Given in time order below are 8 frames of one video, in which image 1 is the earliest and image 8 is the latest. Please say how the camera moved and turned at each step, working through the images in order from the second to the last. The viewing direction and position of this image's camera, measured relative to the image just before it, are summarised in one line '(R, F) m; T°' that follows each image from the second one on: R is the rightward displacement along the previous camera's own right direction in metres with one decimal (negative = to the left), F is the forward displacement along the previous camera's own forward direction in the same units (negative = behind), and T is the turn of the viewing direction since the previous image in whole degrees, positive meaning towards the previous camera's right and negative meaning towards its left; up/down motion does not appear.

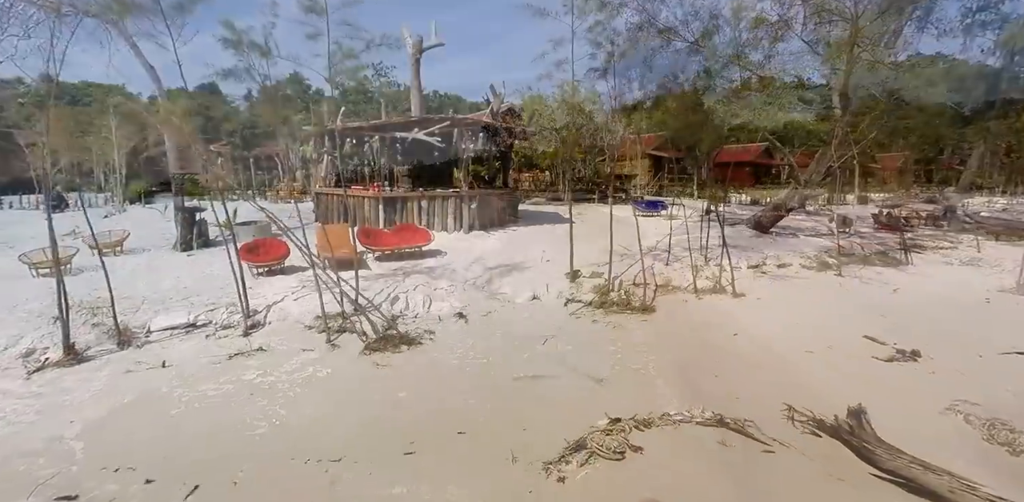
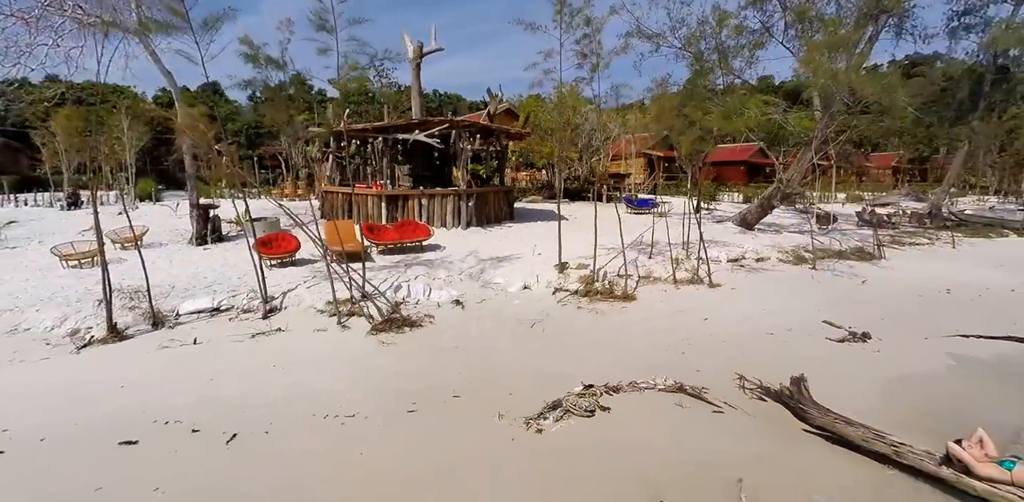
(+0.1, -0.6) m; 0°
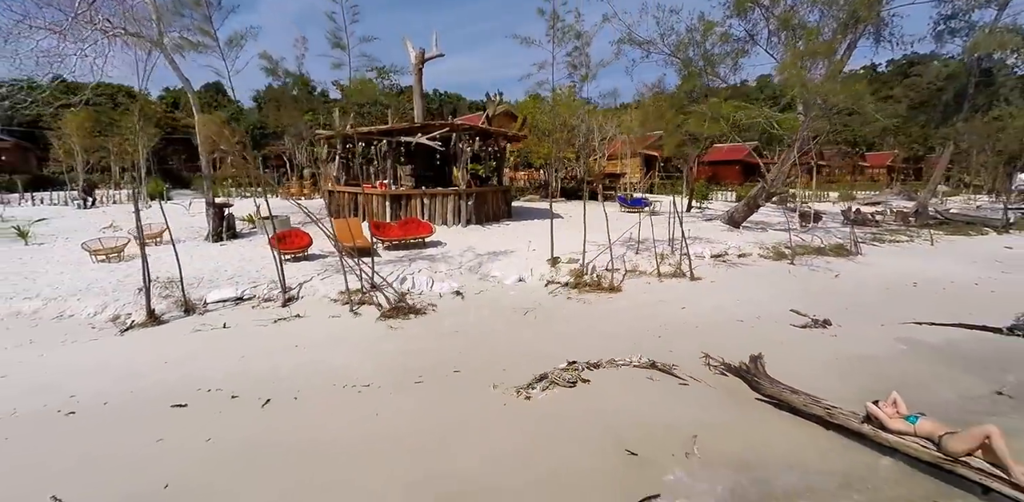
(+0.1, -0.6) m; 0°
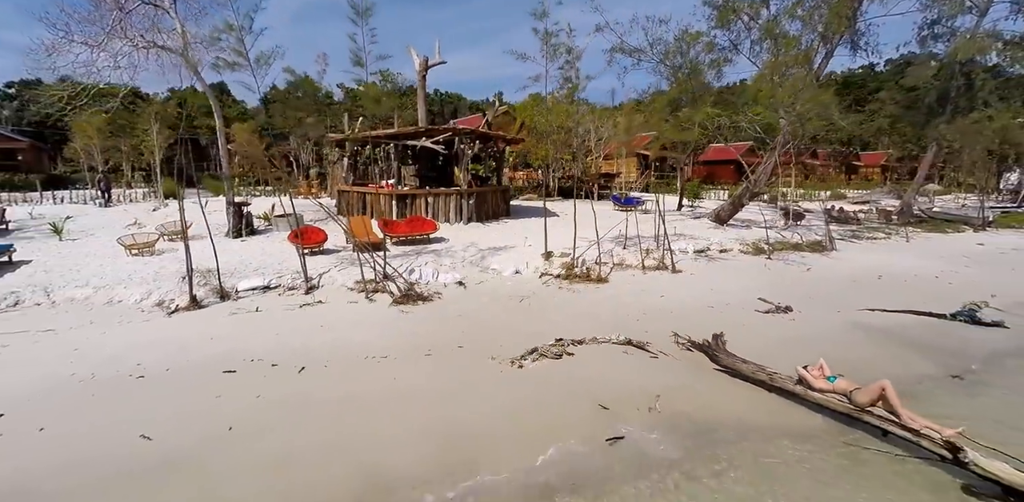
(+0.1, -0.8) m; 0°
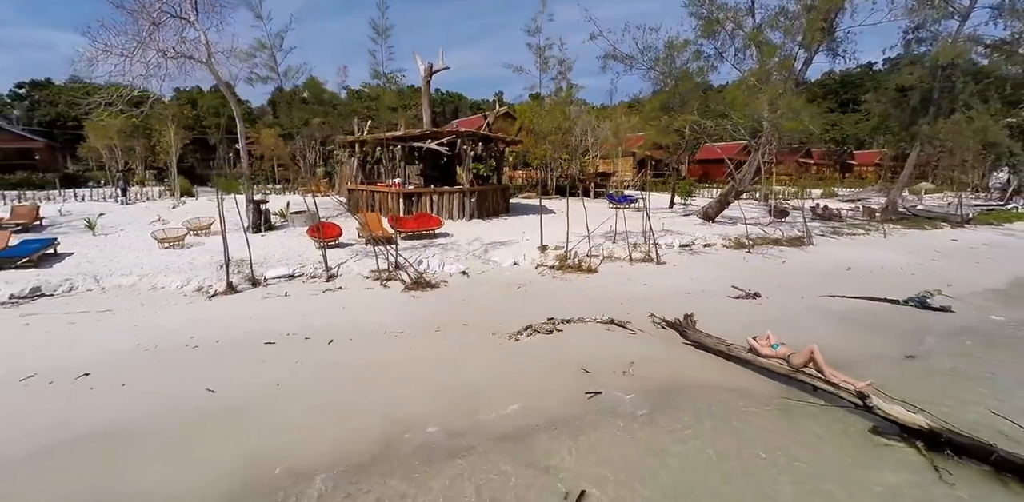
(0.0, -0.9) m; 0°
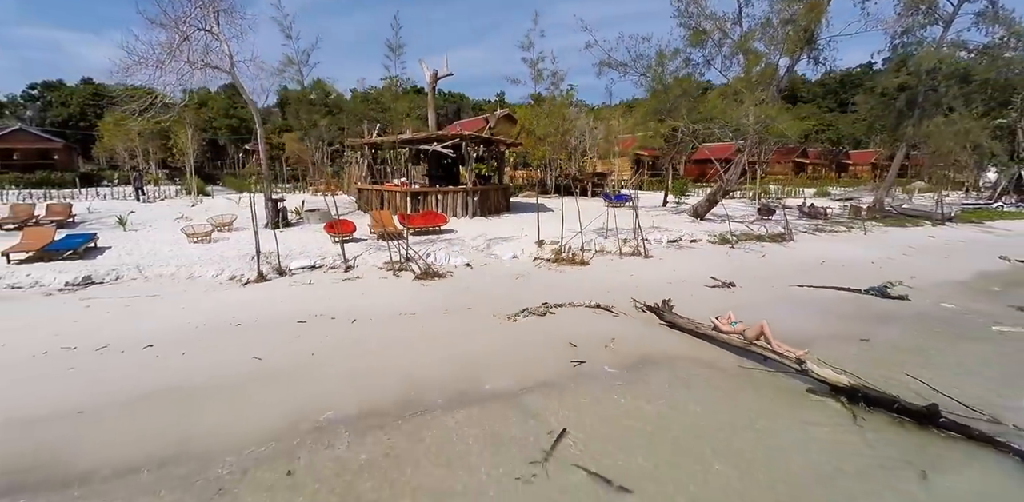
(0.0, -0.9) m; 0°
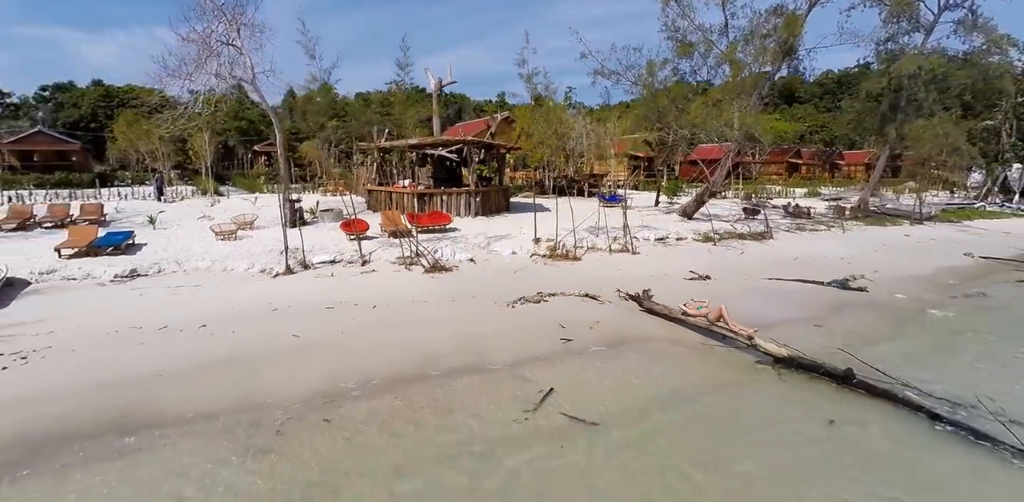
(0.0, -1.1) m; 0°
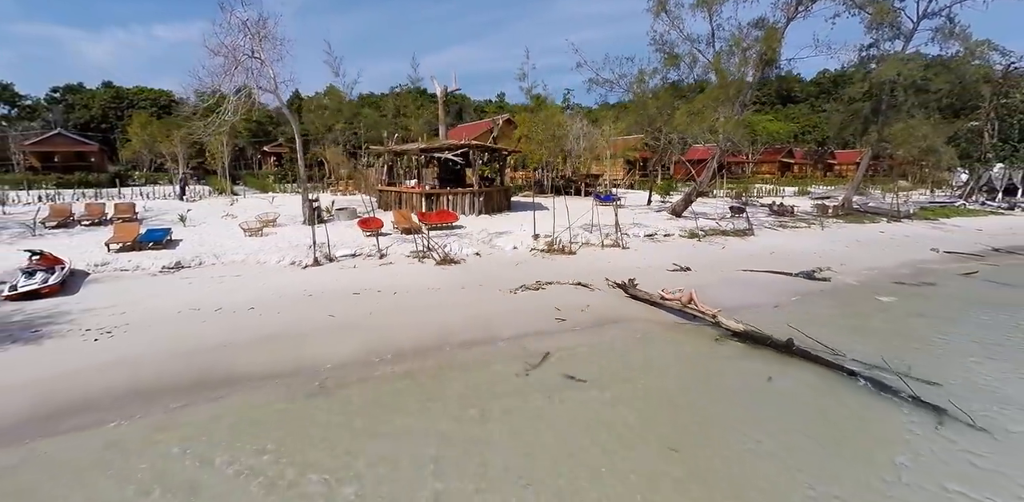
(0.0, -1.2) m; 0°
